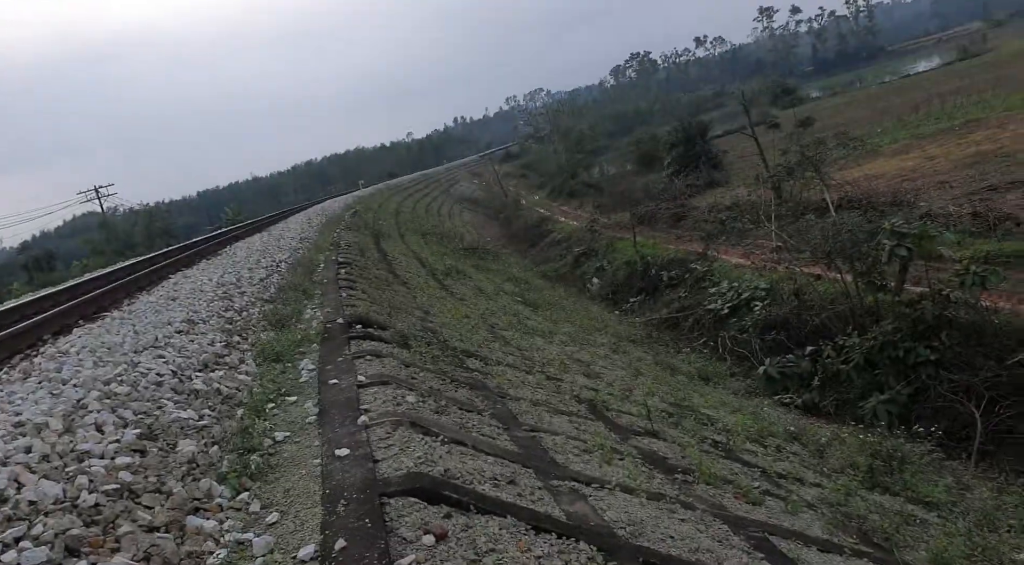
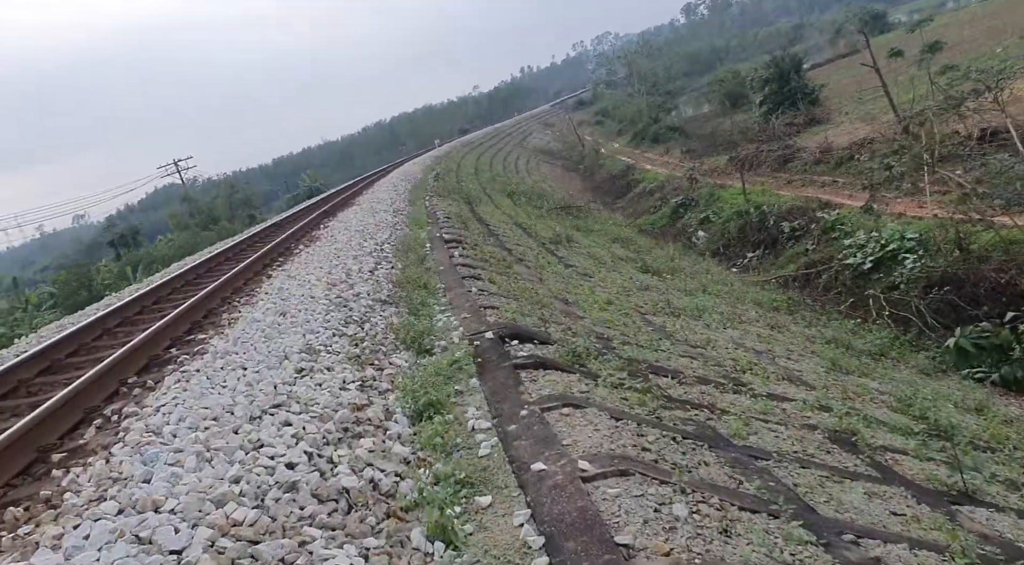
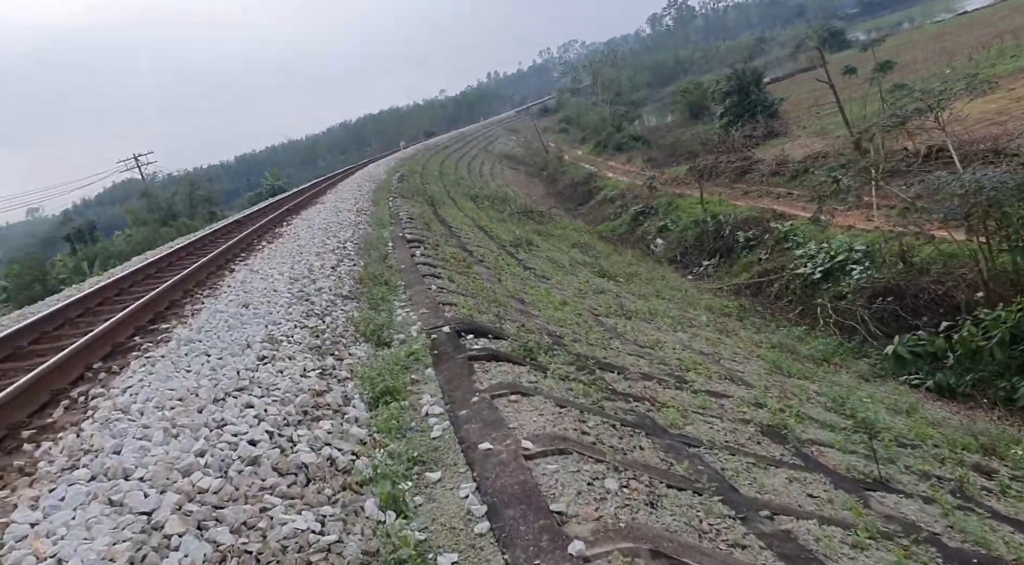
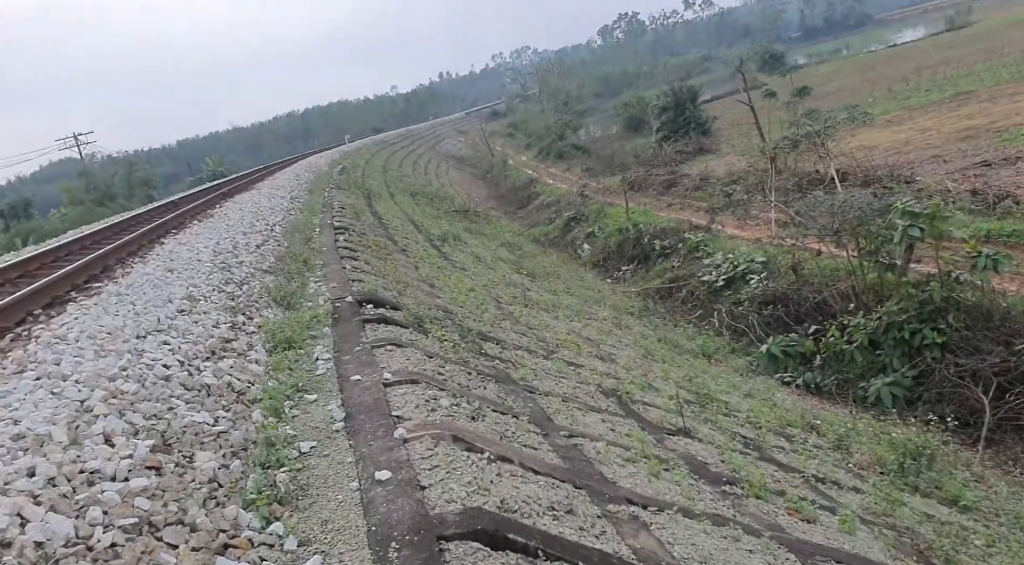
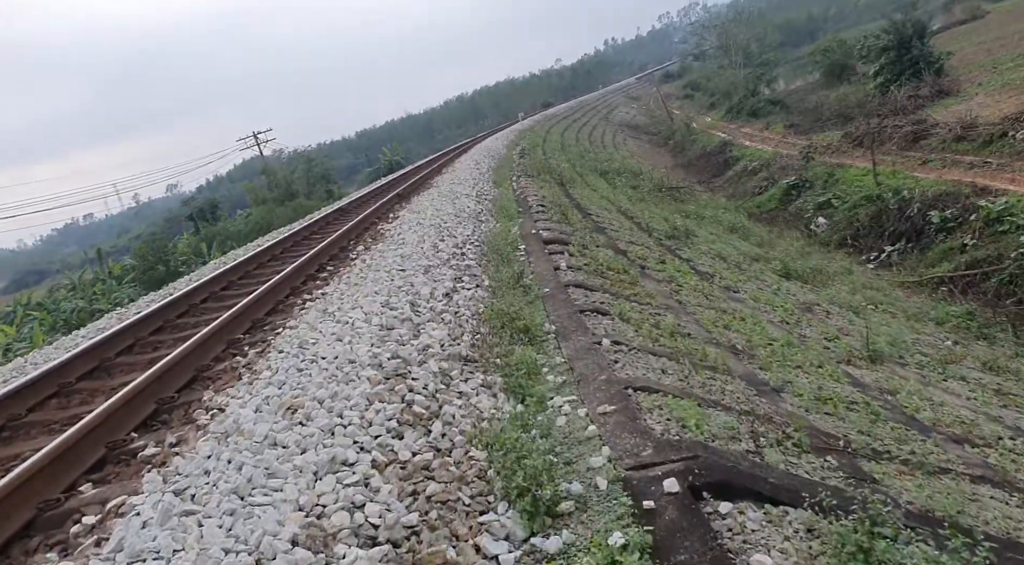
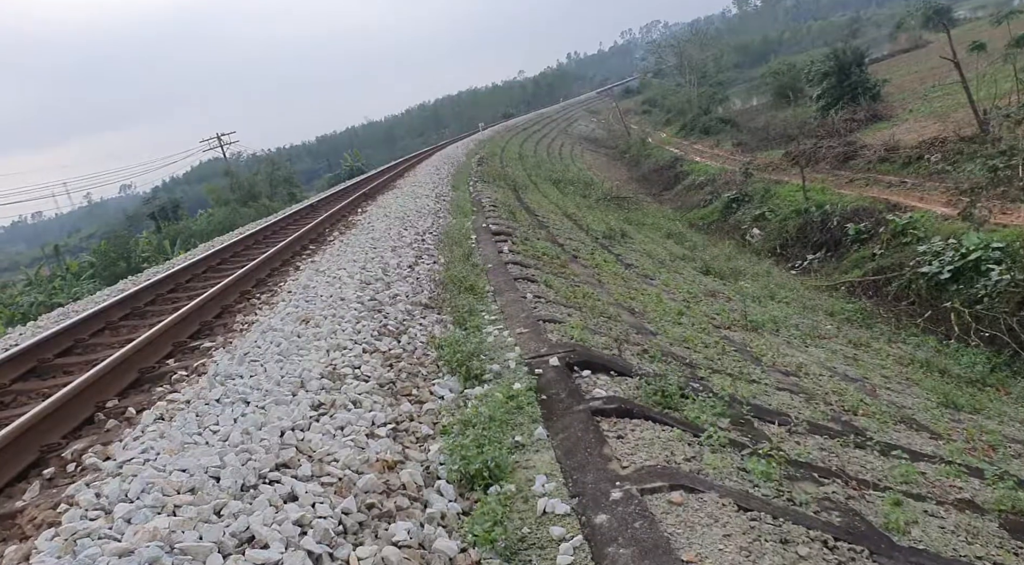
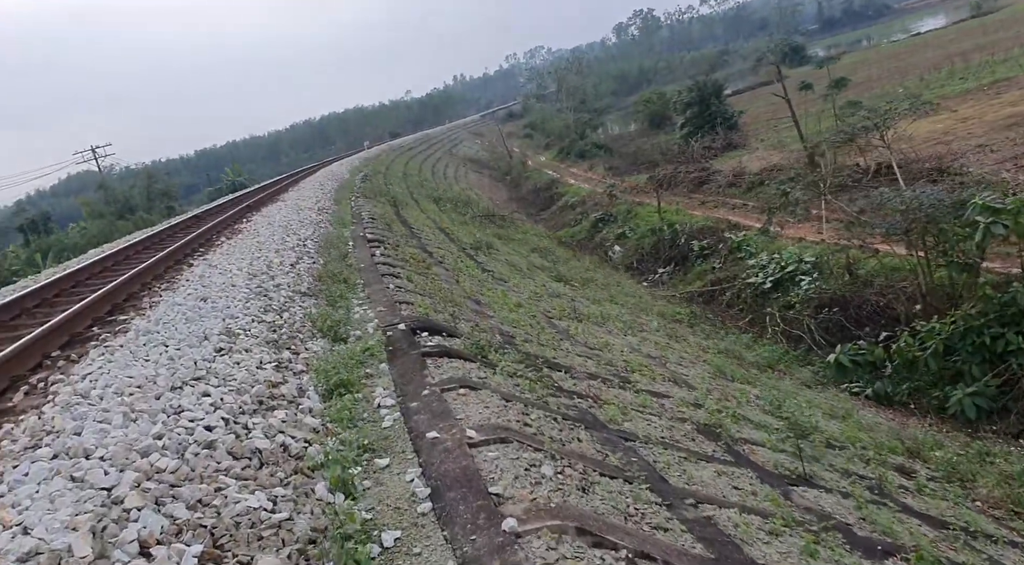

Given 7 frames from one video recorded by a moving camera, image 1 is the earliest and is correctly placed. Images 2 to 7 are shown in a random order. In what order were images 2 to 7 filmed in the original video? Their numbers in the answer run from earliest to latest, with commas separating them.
4, 7, 3, 2, 6, 5
